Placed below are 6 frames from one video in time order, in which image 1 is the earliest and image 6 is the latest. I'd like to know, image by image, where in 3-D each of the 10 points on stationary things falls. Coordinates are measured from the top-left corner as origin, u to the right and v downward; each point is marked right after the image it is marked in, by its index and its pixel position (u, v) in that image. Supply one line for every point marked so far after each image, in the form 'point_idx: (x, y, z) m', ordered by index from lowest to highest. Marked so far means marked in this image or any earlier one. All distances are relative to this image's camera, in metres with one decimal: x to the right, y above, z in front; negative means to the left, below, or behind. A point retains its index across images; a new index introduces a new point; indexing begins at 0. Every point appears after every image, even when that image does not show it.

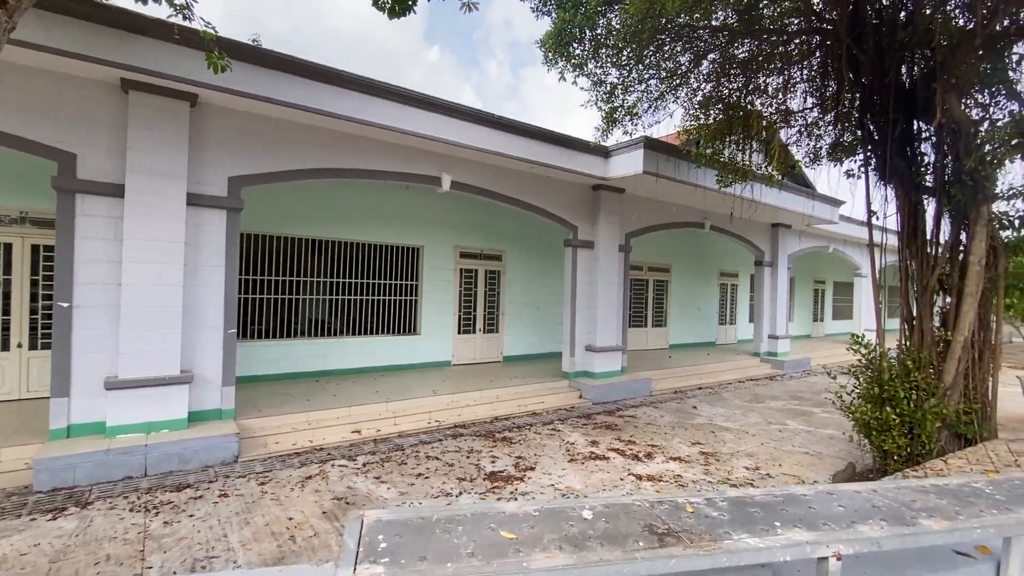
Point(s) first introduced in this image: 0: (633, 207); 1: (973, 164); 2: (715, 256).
0: (+2.1, +1.4, +8.5) m
1: (+3.7, +1.0, +3.9) m
2: (+5.4, +0.8, +12.9) m
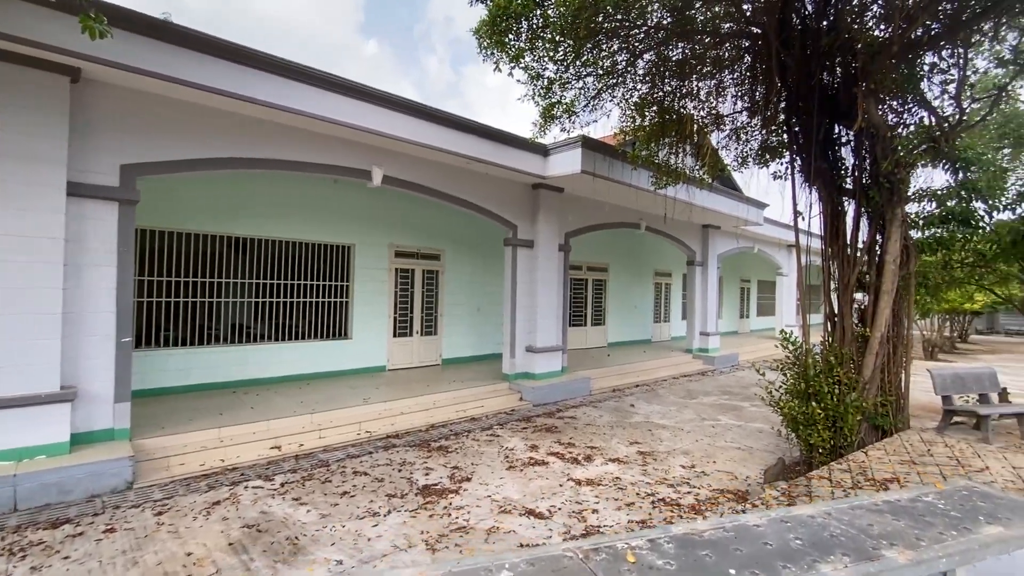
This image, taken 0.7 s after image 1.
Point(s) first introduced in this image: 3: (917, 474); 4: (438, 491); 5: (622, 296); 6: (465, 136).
0: (+1.1, +1.4, +8.5) m
1: (+3.2, +1.0, +4.1) m
2: (+3.8, +0.9, +13.2) m
3: (+2.9, -1.3, +3.5) m
4: (-0.6, -1.7, +4.1) m
5: (+2.8, -0.2, +12.4) m
6: (-0.6, +2.0, +6.2) m
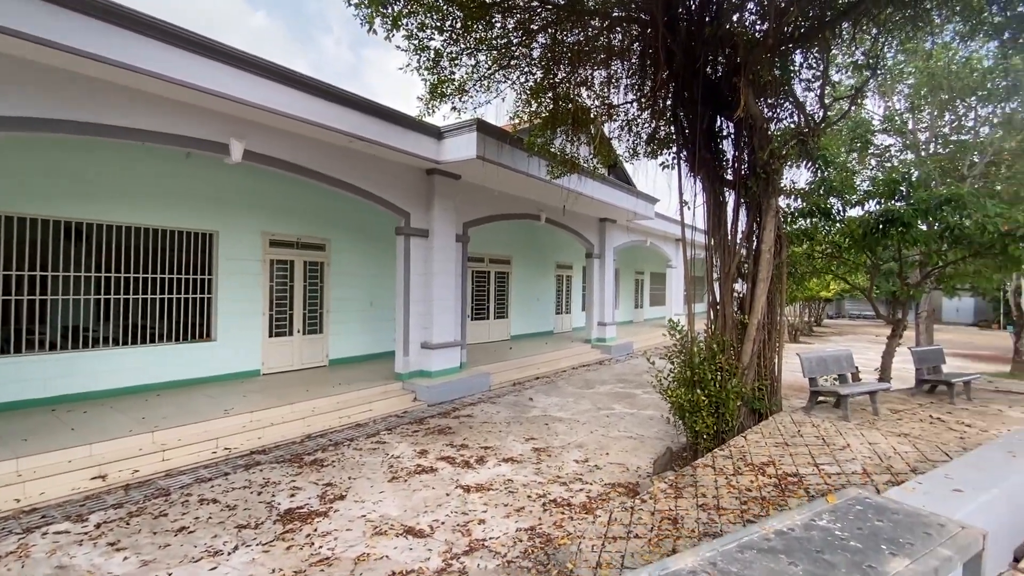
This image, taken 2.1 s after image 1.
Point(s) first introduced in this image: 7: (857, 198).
0: (-0.7, +1.6, +8.1) m
1: (+2.2, +1.1, +4.2) m
2: (+1.1, +1.1, +13.3) m
3: (+2.1, -1.2, +3.6) m
4: (-1.5, -1.7, +3.5) m
5: (+0.3, 0.0, +12.3) m
6: (-1.9, +2.0, +5.6) m
7: (+4.5, +1.2, +6.3) m
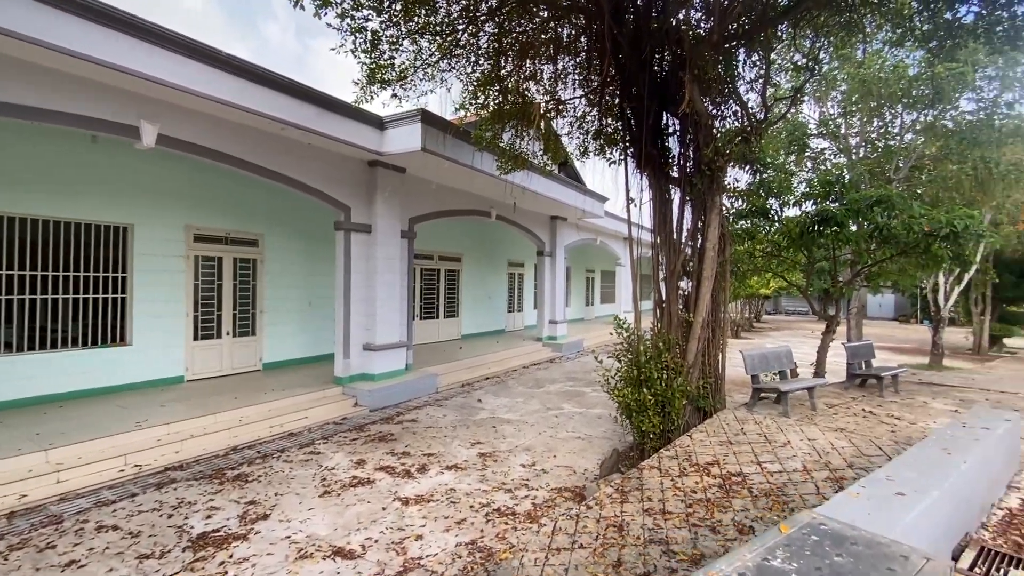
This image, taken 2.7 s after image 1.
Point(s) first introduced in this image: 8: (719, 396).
0: (-1.6, +1.6, +7.8) m
1: (+1.7, +1.2, +4.2) m
2: (-0.2, +1.1, +13.1) m
3: (+1.6, -1.2, +3.6) m
4: (-1.9, -1.7, +3.2) m
5: (-1.0, +0.1, +12.1) m
6: (-2.5, +2.1, +5.2) m
7: (+3.8, +1.2, +6.5) m
8: (+2.0, -1.1, +4.7) m
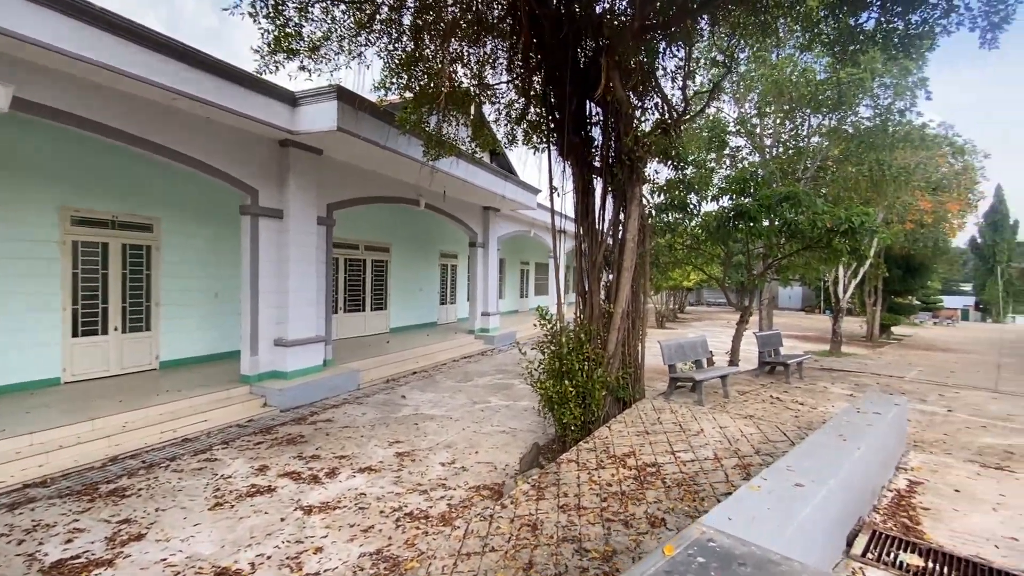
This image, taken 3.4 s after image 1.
0: (-2.7, +1.7, +7.3) m
1: (+1.0, +1.2, +4.2) m
2: (-2.0, +1.4, +12.7) m
3: (+1.0, -1.2, +3.6) m
4: (-2.5, -1.6, +2.7) m
5: (-2.6, +0.3, +11.6) m
6: (-3.3, +2.2, +4.6) m
7: (+2.8, +1.3, +6.7) m
8: (+1.3, -1.0, +4.7) m
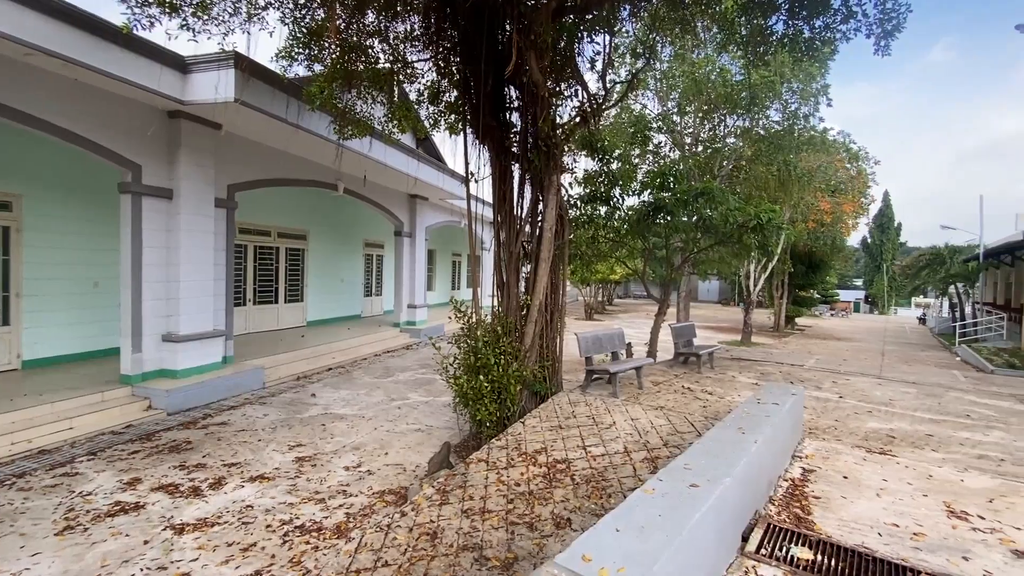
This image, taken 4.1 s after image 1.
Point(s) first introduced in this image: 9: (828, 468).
0: (-3.8, +1.9, +6.6) m
1: (+0.3, +1.3, +4.0) m
2: (-3.9, +1.6, +12.1) m
3: (+0.4, -1.1, +3.5) m
4: (-3.0, -1.5, +2.2) m
5: (-4.3, +0.5, +11.0) m
6: (-4.0, +2.3, +3.9) m
7: (+1.7, +1.4, +6.8) m
8: (+0.4, -0.9, +4.7) m
9: (+1.8, -1.0, +2.7) m
